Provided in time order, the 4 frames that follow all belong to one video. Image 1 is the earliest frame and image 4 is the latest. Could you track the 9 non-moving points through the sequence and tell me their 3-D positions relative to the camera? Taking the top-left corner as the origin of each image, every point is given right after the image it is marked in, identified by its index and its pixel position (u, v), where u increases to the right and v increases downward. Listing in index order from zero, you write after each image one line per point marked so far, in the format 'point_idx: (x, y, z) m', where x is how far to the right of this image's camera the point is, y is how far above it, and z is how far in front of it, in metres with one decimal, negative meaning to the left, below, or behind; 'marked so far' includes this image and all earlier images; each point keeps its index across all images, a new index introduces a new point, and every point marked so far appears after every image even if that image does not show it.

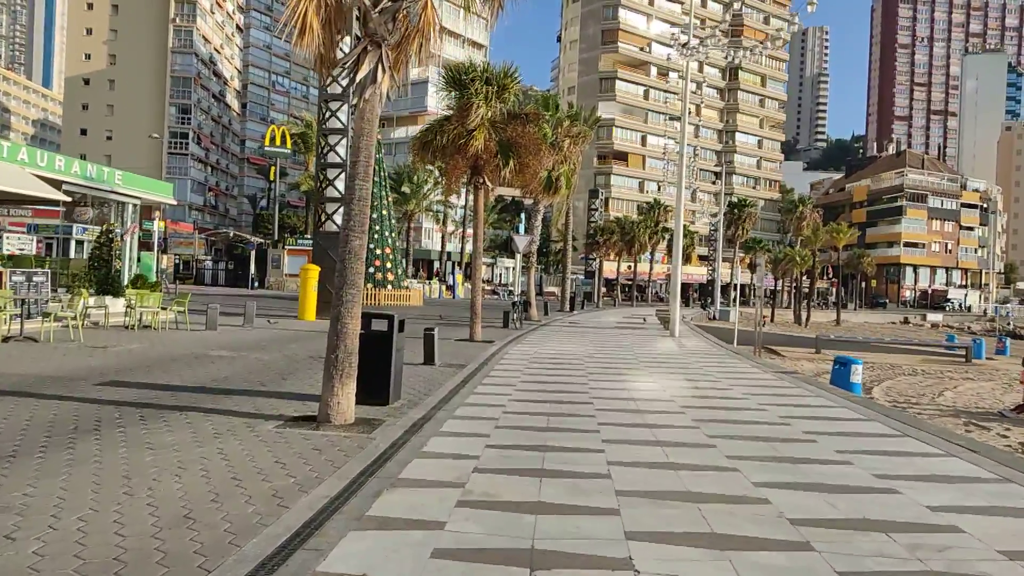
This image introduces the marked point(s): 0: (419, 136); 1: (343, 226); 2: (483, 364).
0: (-2.5, +3.9, +19.0) m
1: (-1.9, +0.7, +8.3) m
2: (-0.6, -1.5, +15.2) m
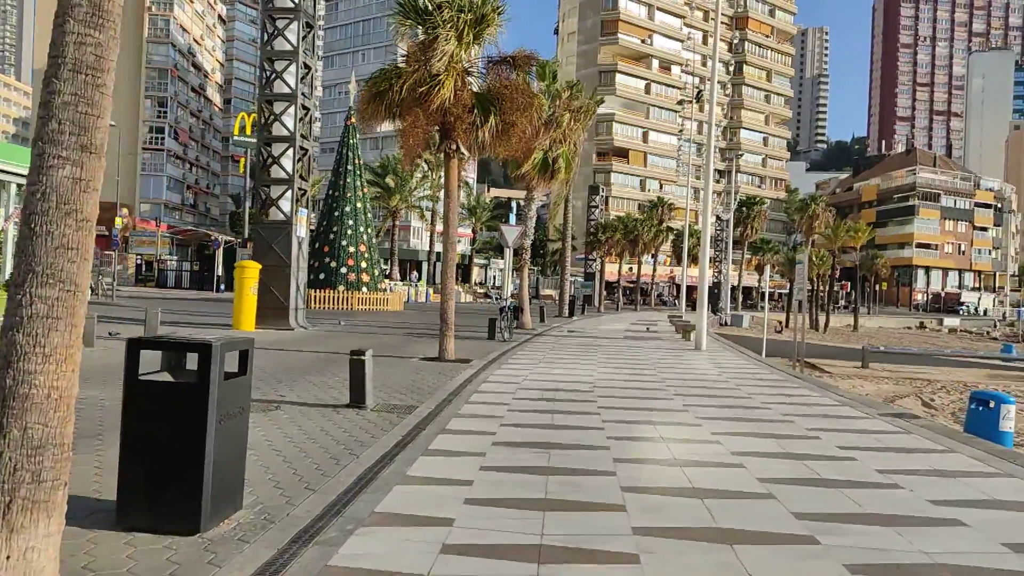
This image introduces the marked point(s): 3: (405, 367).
0: (-2.8, +3.9, +14.2) m
1: (-2.2, +0.7, +3.4) m
2: (-0.9, -1.6, +10.3) m
3: (-2.0, -1.5, +13.3) m
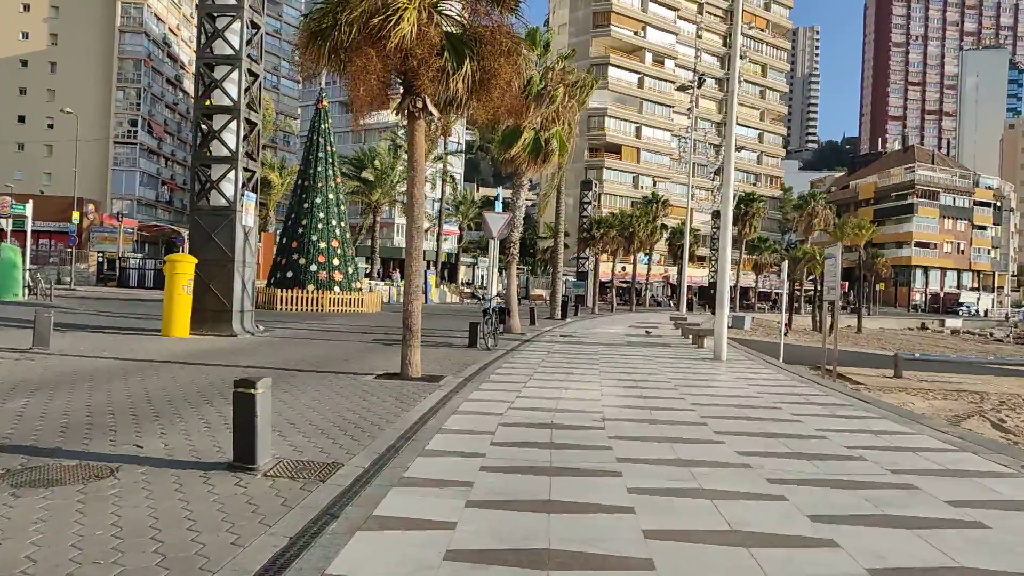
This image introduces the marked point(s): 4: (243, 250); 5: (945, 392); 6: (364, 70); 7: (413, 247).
0: (-3.1, +3.9, +10.9) m
1: (-2.4, +0.8, +0.2) m
2: (-1.1, -1.5, +7.1) m
3: (-2.2, -1.4, +10.1) m
4: (-6.6, +0.9, +17.7) m
5: (+11.2, -2.7, +18.7) m
6: (-2.1, +3.2, +10.7) m
7: (-1.5, +0.7, +11.3) m
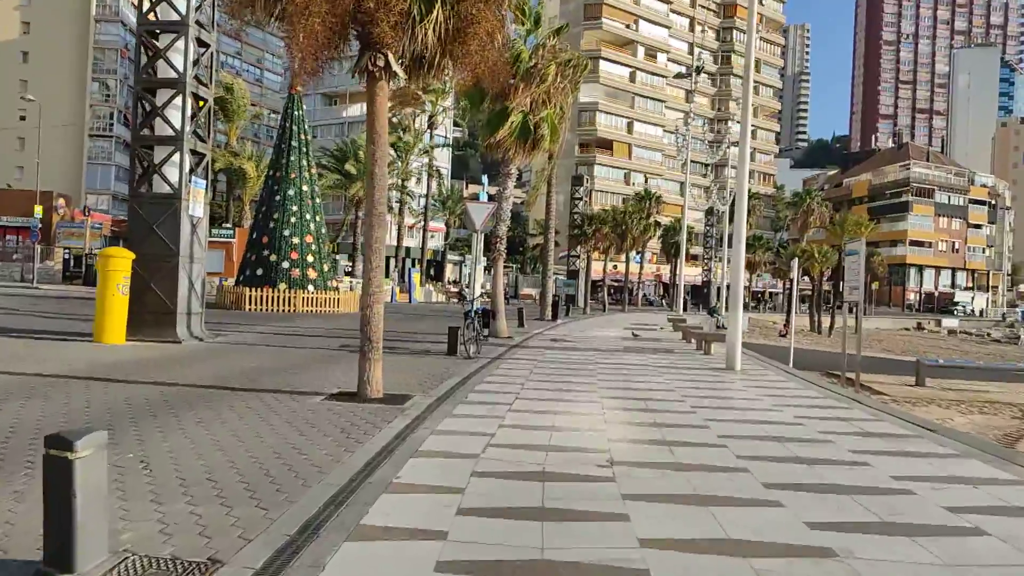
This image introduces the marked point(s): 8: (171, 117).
0: (-3.3, +3.9, +8.8) m
1: (-2.4, +0.8, -1.9) m
2: (-1.3, -1.5, +5.0) m
3: (-2.5, -1.4, +8.0) m
4: (-6.9, +0.9, +15.5) m
5: (+10.9, -2.7, +16.8) m
6: (-2.4, +3.2, +8.6) m
7: (-1.8, +0.7, +9.2) m
8: (-7.2, +3.6, +15.4) m
